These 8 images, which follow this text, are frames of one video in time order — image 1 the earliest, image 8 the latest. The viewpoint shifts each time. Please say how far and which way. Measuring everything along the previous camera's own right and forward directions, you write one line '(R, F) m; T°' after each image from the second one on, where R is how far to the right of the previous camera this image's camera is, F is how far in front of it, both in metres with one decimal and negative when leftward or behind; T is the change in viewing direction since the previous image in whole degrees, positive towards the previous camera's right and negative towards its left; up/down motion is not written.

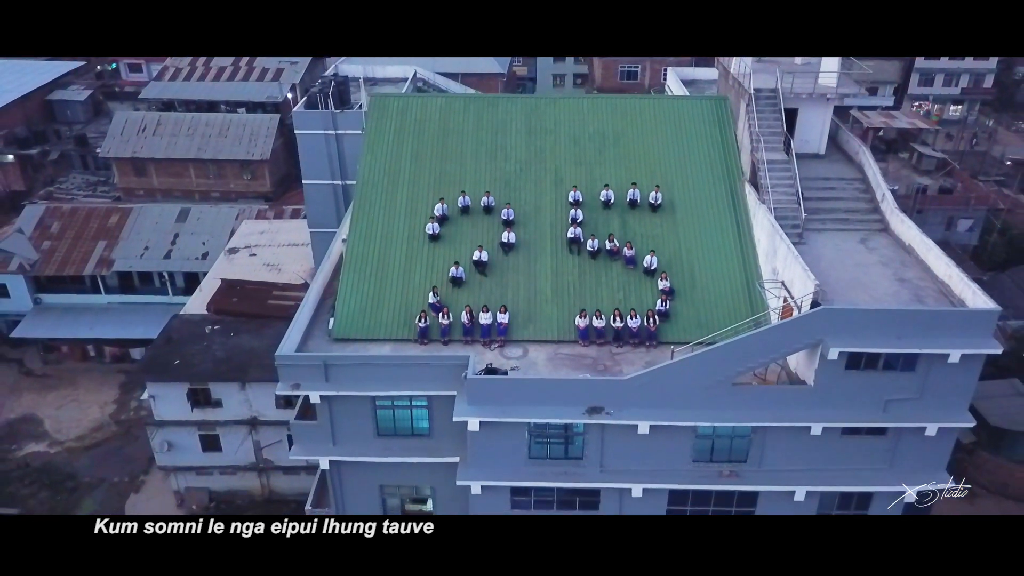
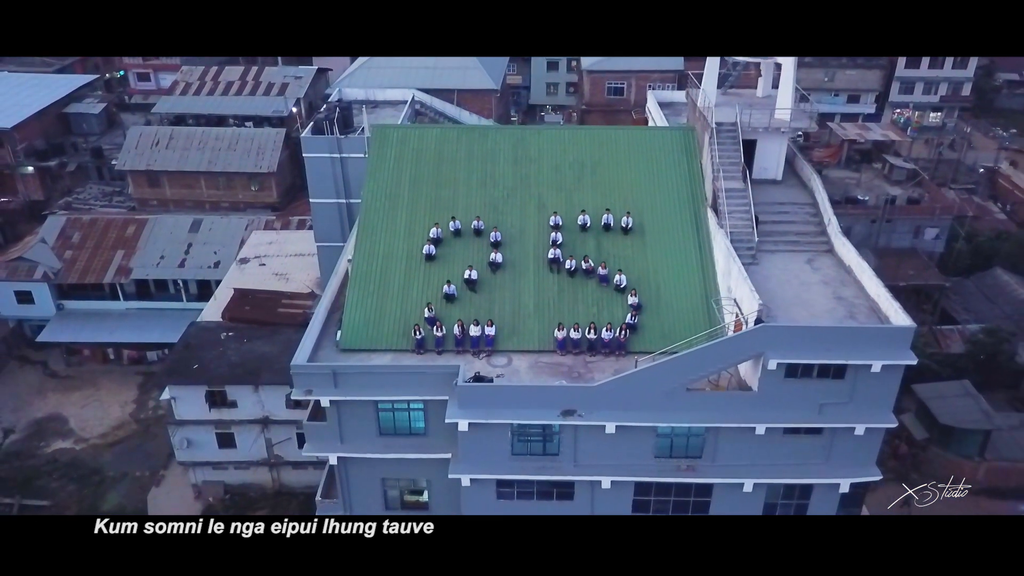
(+0.3, -1.9) m; 0°
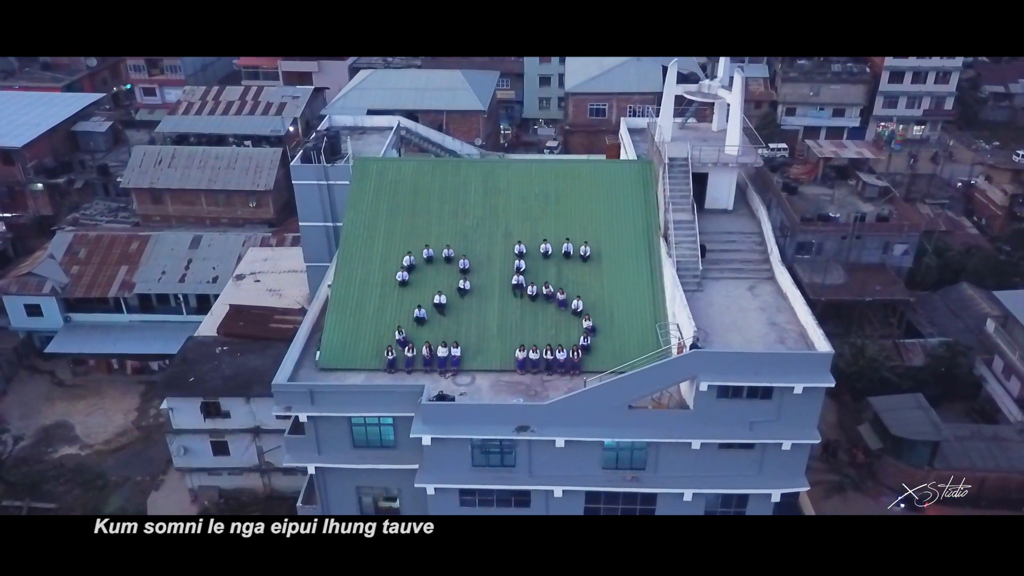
(+1.0, -1.5) m; -1°
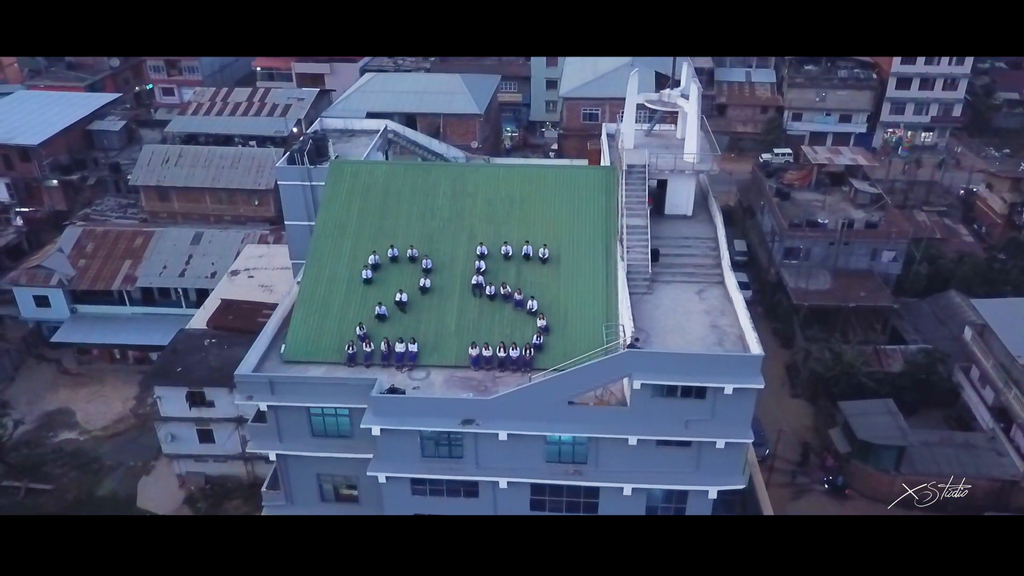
(+1.7, -0.7) m; -2°
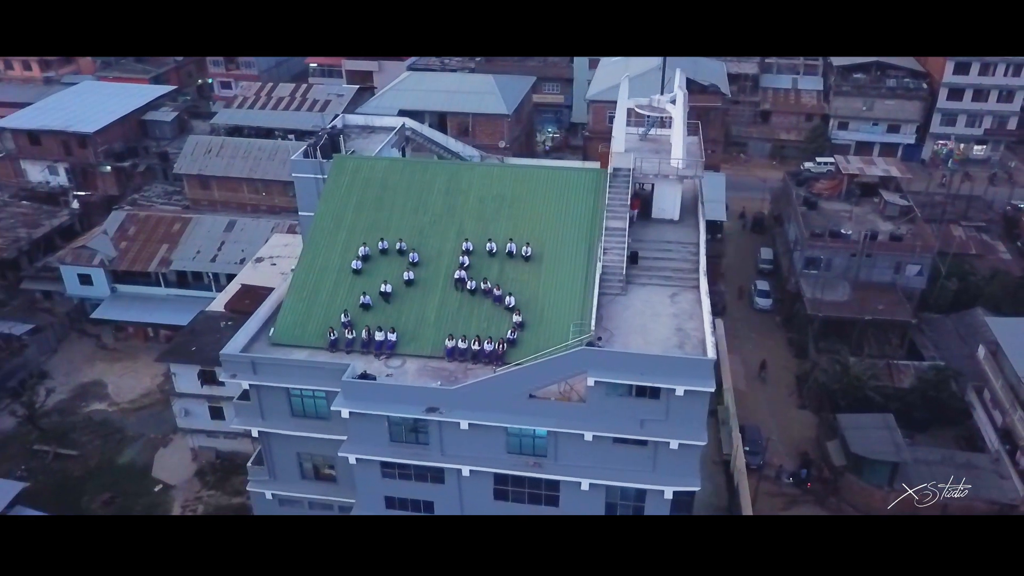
(+2.1, -0.5) m; -5°
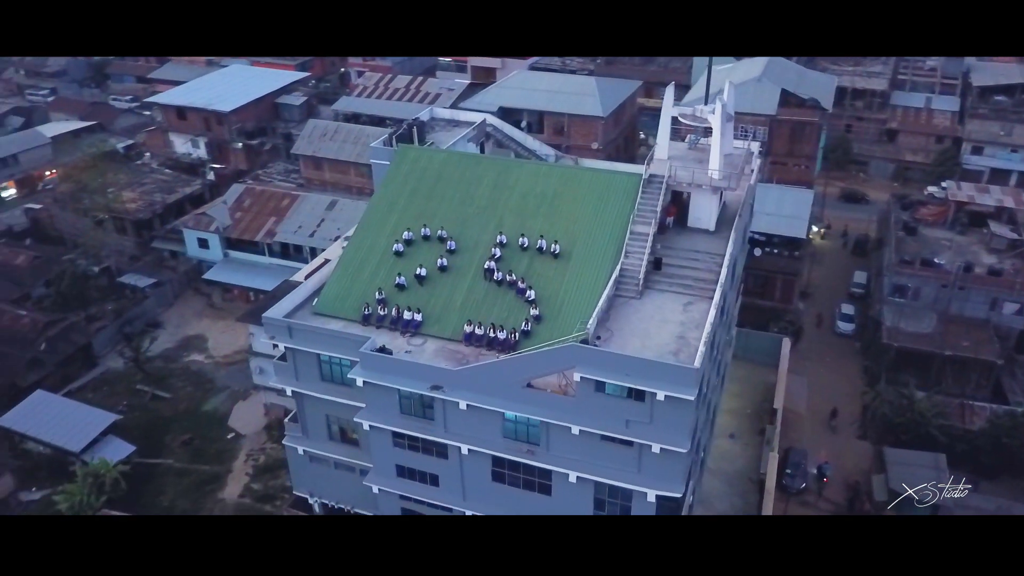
(+3.1, -0.6) m; -10°
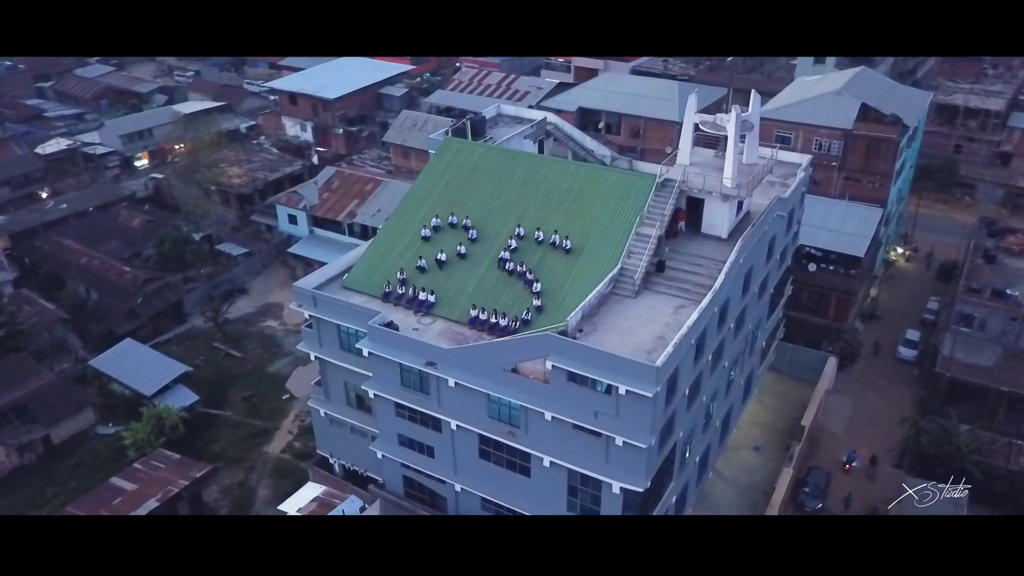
(+3.2, -0.8) m; -9°
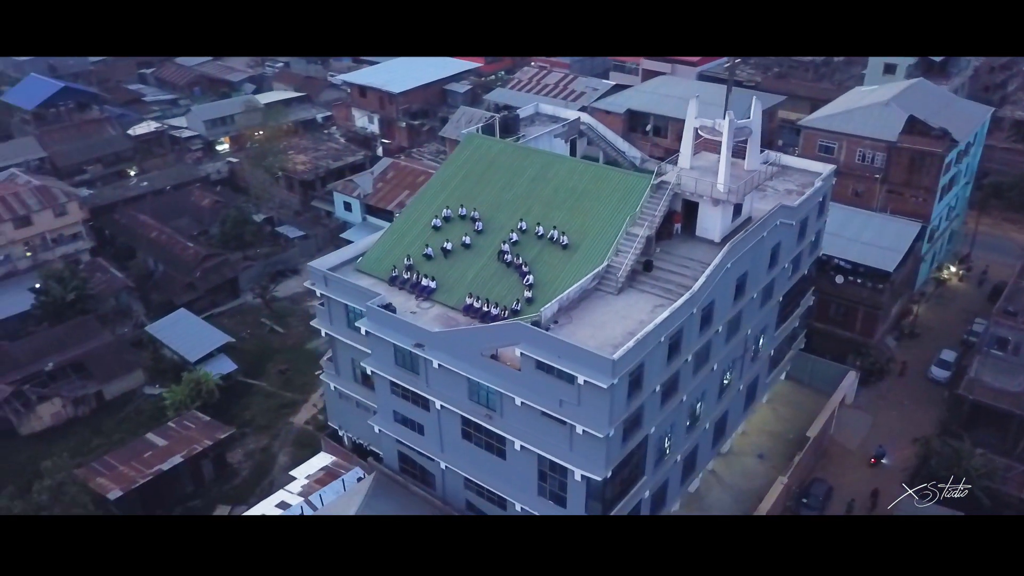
(+2.7, -0.8) m; -6°
